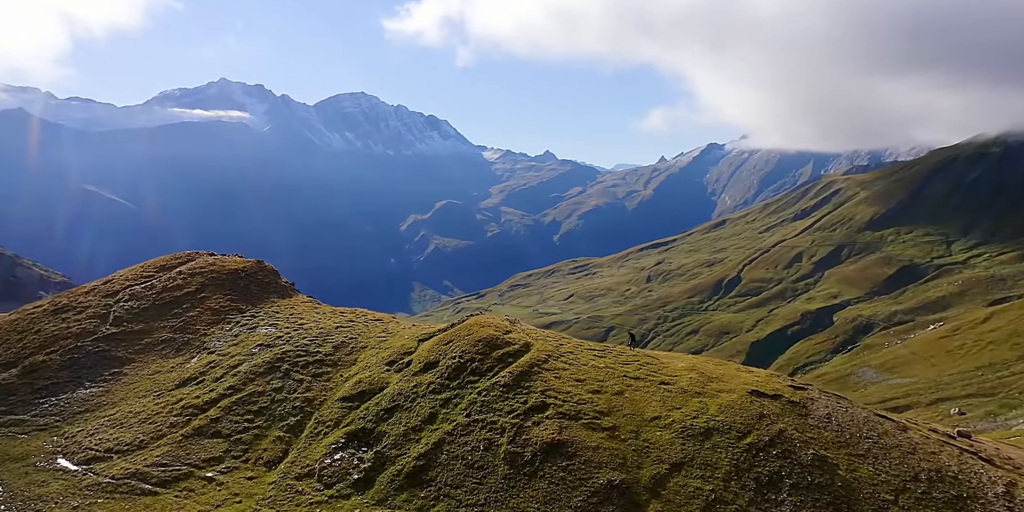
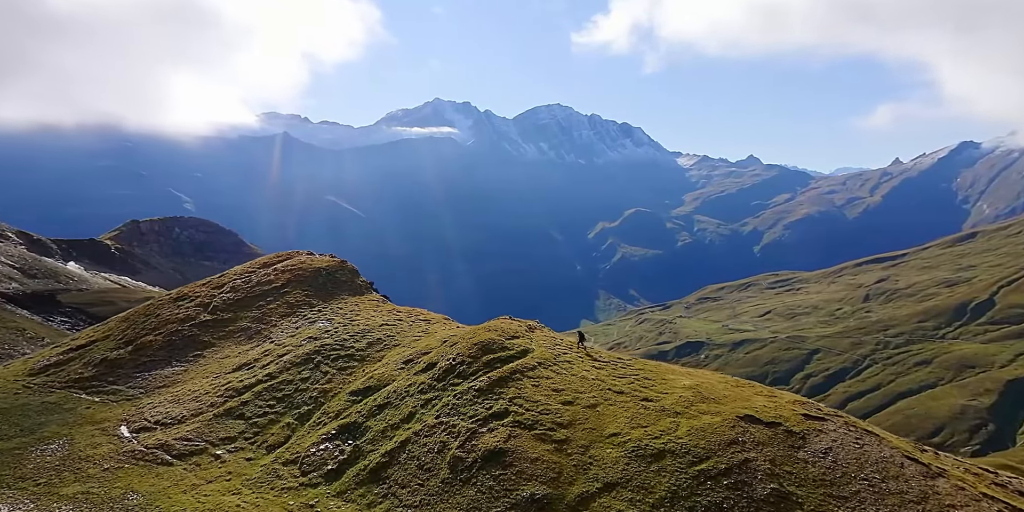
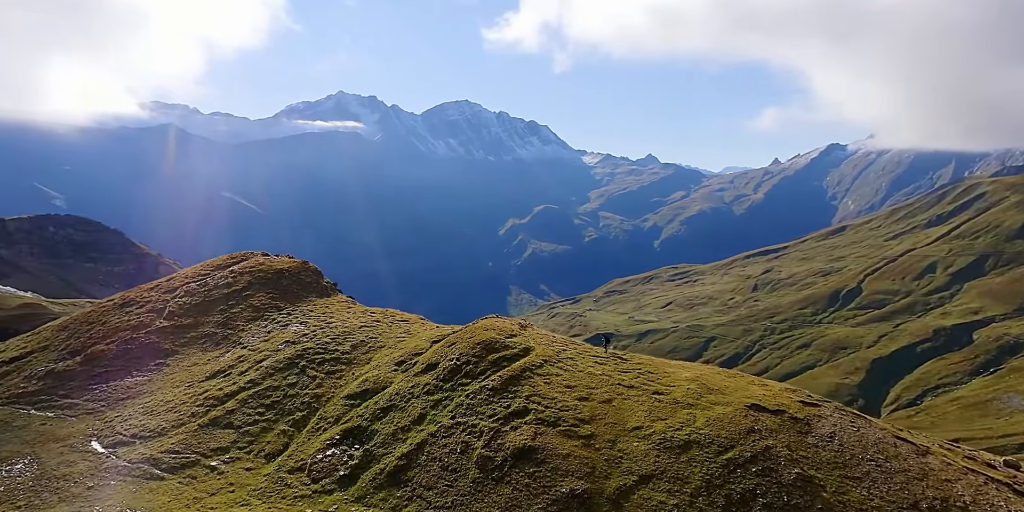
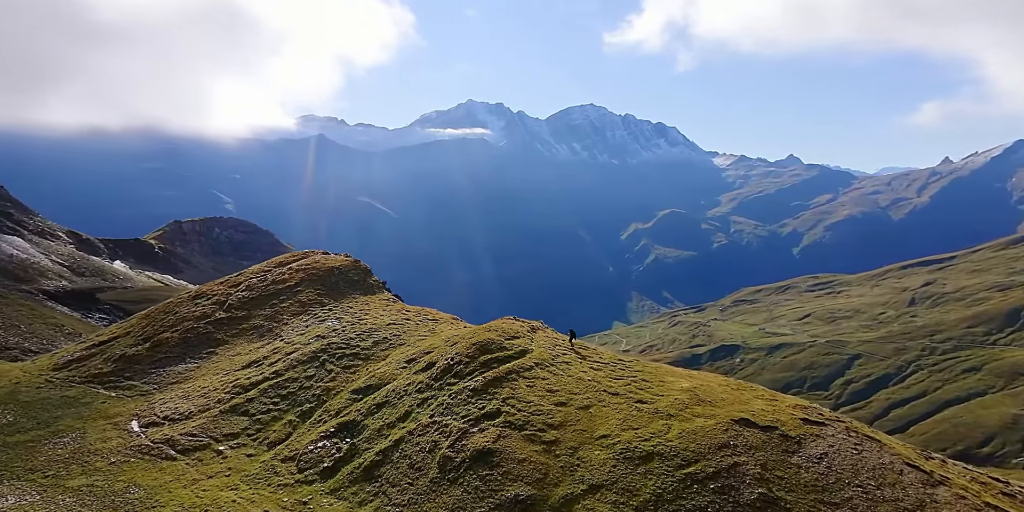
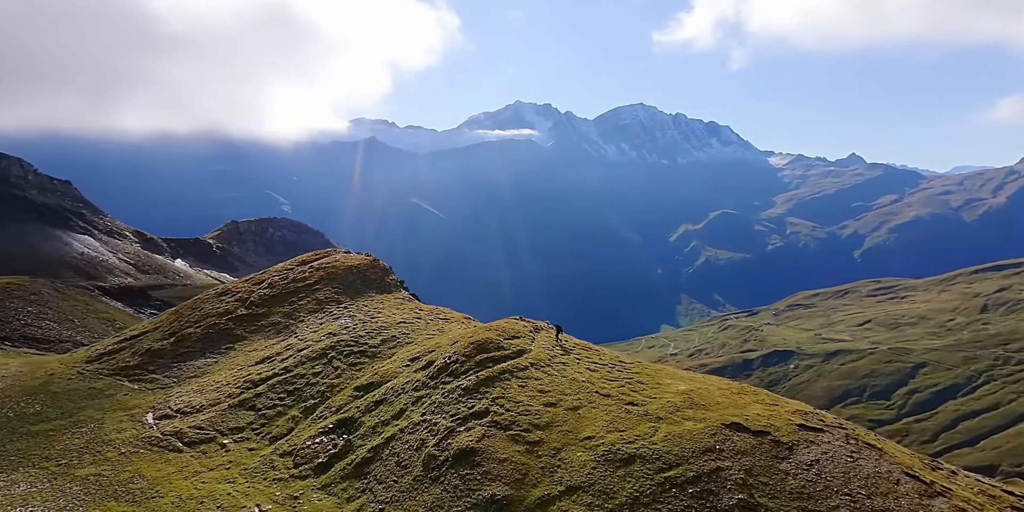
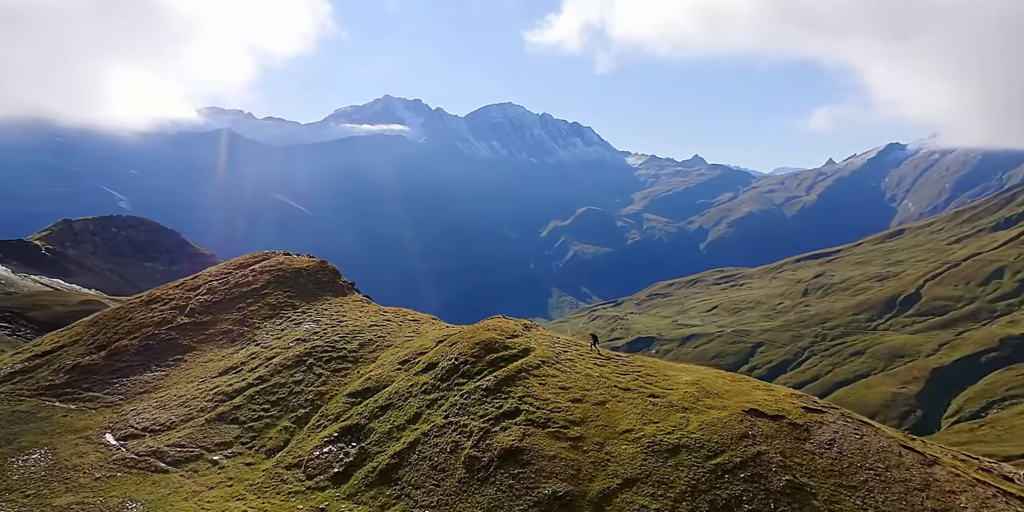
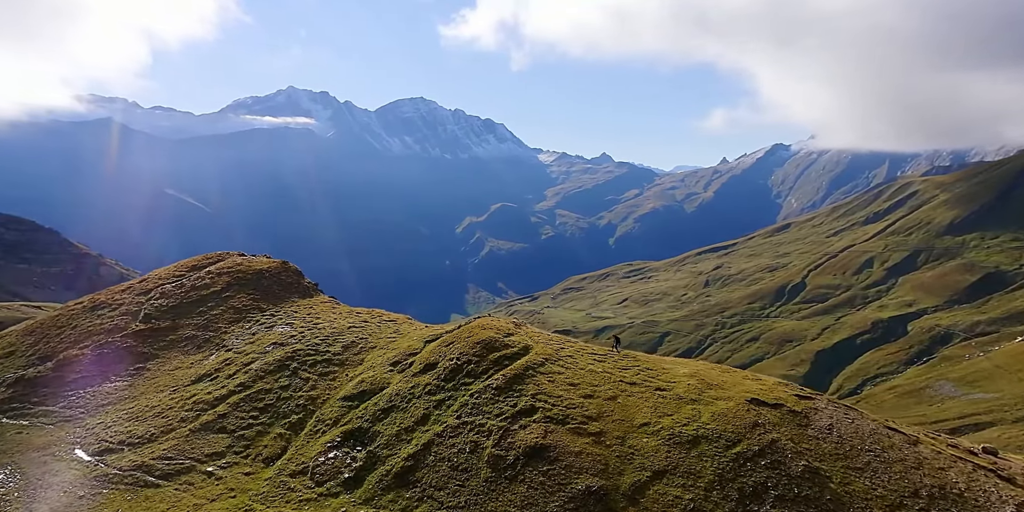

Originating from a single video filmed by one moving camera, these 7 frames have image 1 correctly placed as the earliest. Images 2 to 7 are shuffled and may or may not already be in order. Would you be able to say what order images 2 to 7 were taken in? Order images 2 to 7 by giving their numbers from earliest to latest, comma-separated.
7, 3, 6, 2, 4, 5
